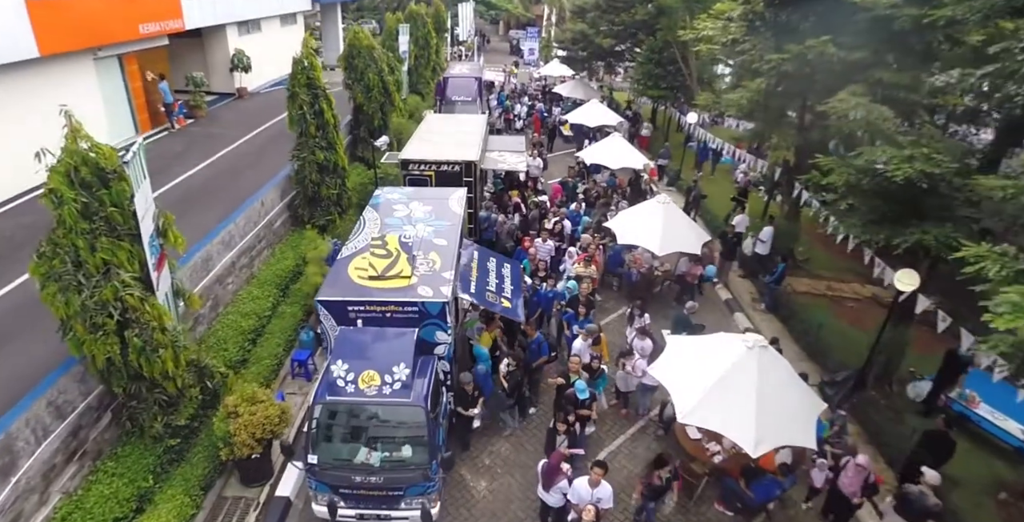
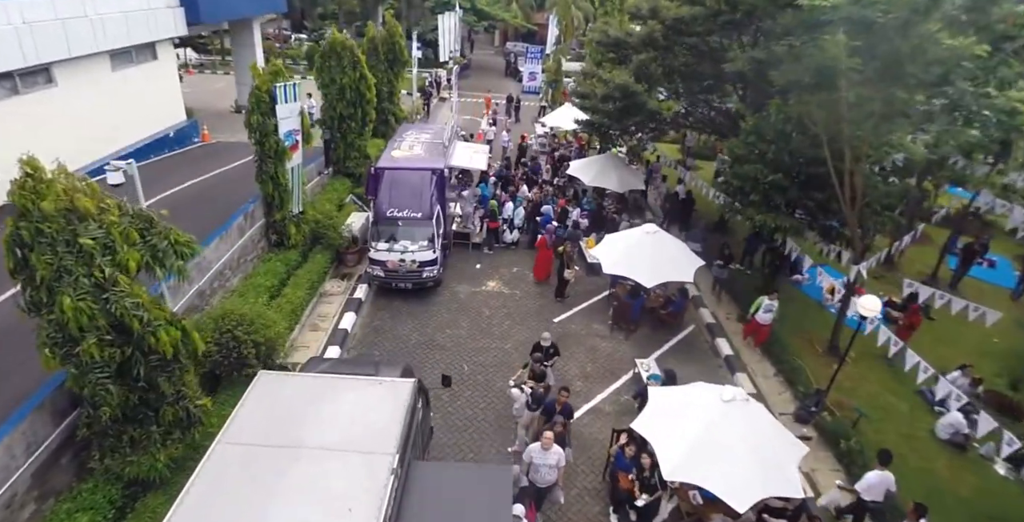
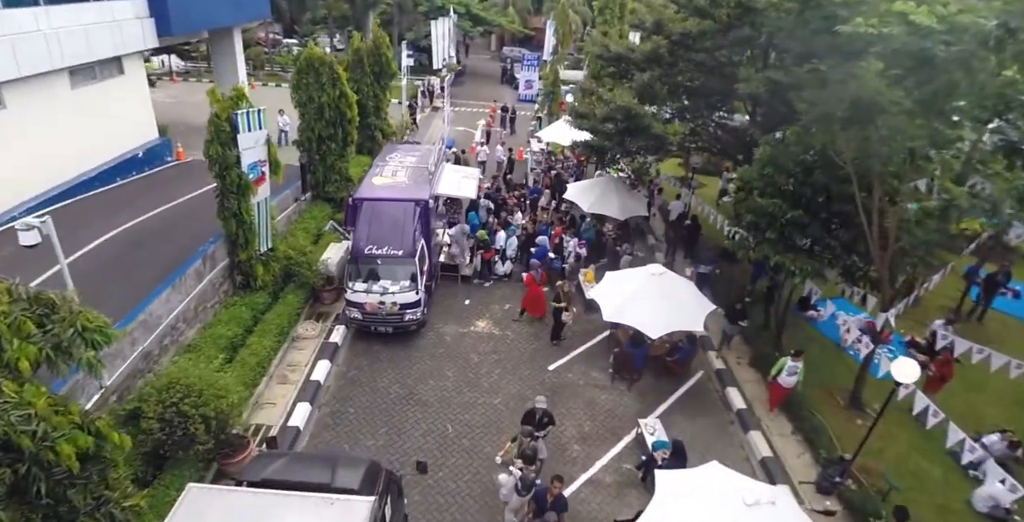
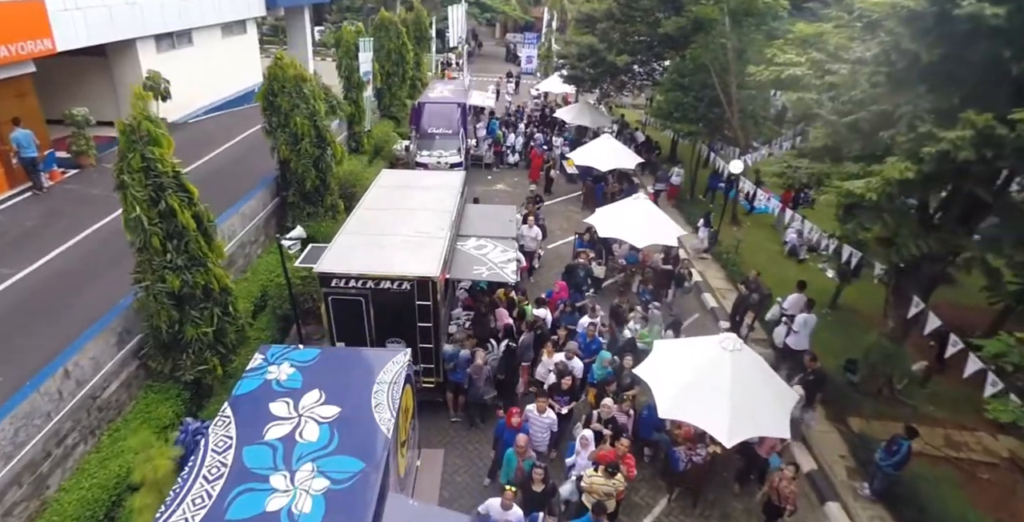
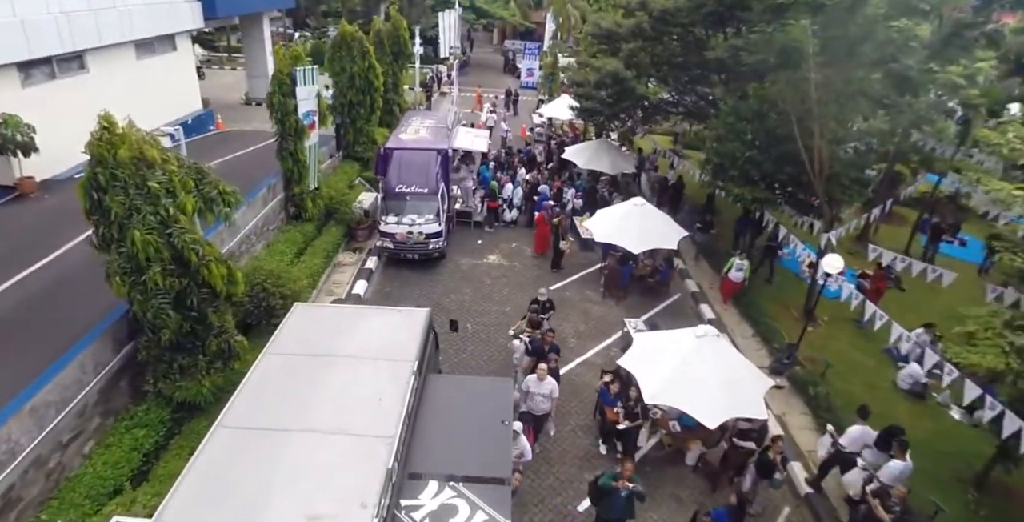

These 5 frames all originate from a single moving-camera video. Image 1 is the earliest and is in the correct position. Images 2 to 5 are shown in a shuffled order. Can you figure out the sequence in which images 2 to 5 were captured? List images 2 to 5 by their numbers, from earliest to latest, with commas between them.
4, 5, 2, 3
